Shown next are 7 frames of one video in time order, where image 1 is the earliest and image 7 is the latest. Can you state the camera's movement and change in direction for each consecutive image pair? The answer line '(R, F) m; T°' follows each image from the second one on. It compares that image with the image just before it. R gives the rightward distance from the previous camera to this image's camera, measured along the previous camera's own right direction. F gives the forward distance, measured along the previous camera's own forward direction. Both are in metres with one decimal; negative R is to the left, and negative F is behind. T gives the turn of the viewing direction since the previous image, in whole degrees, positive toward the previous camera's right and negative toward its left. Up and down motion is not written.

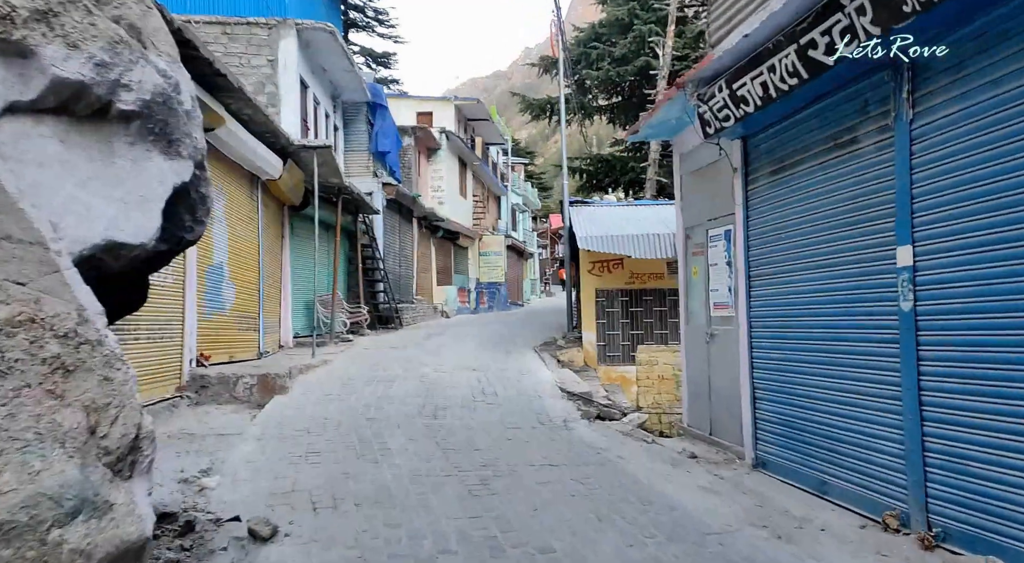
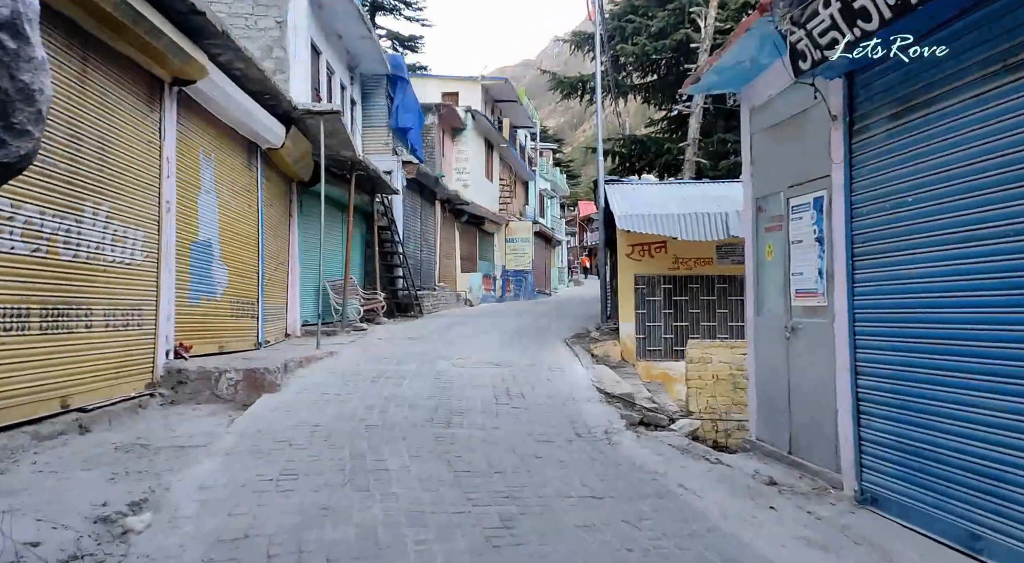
(0.0, +1.6) m; -2°
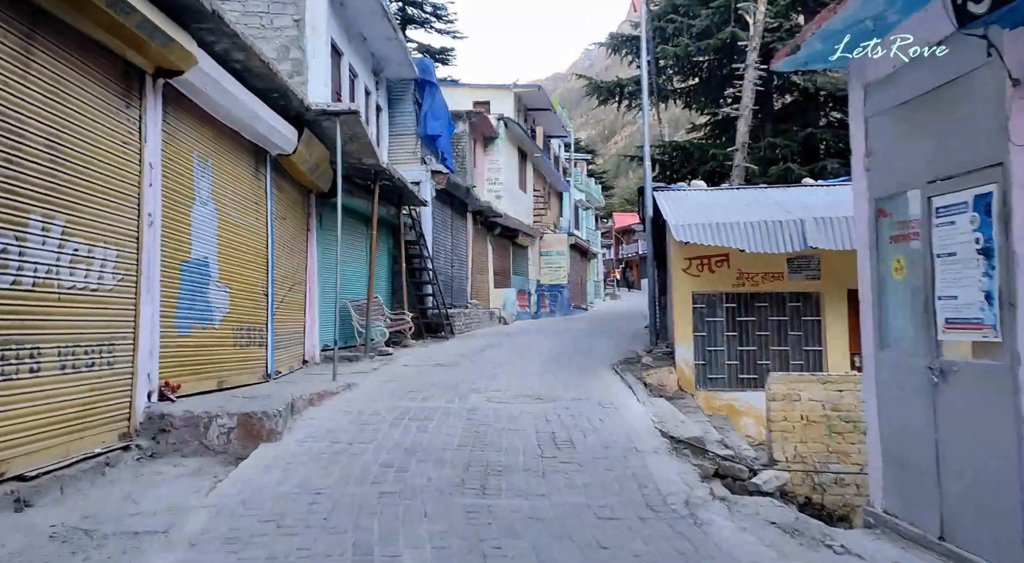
(-0.1, +1.5) m; -2°
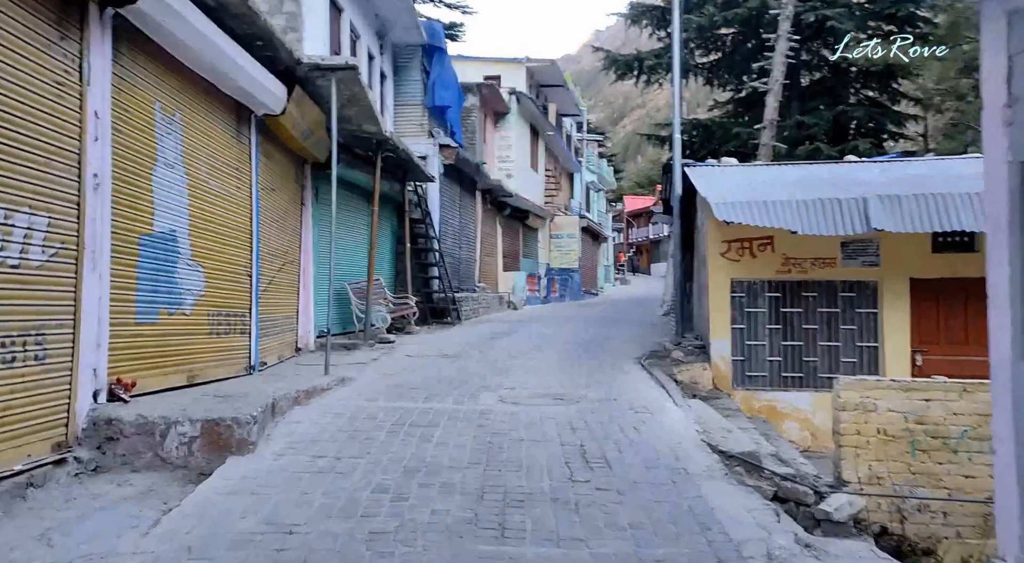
(-0.1, +1.3) m; 0°
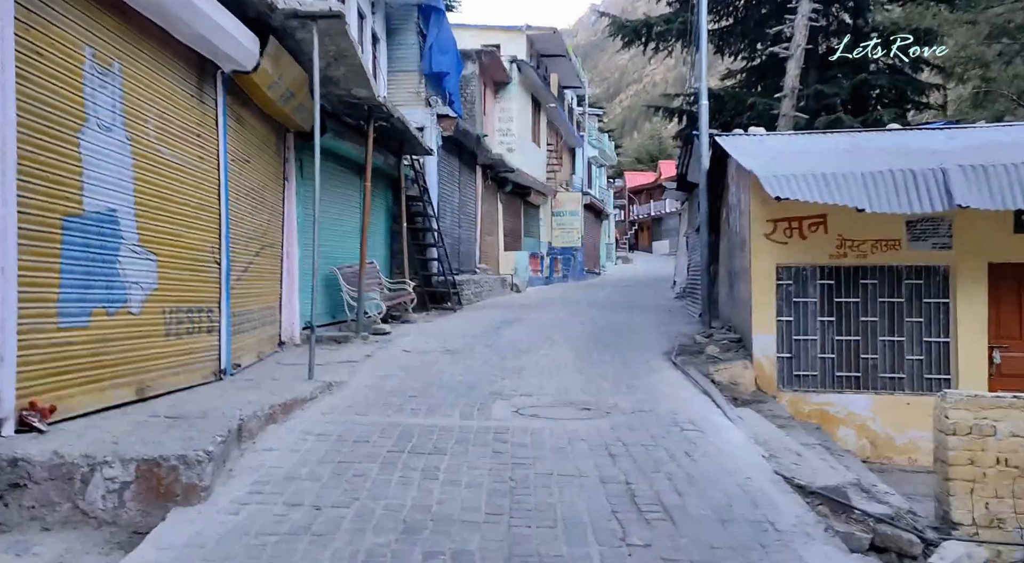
(-0.2, +1.4) m; 0°
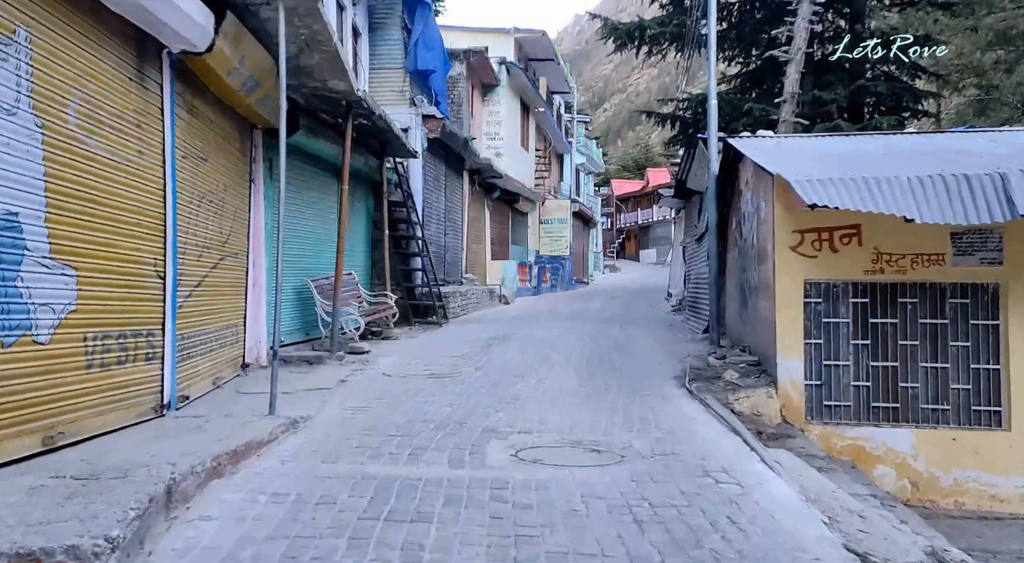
(-0.1, +1.1) m; +1°
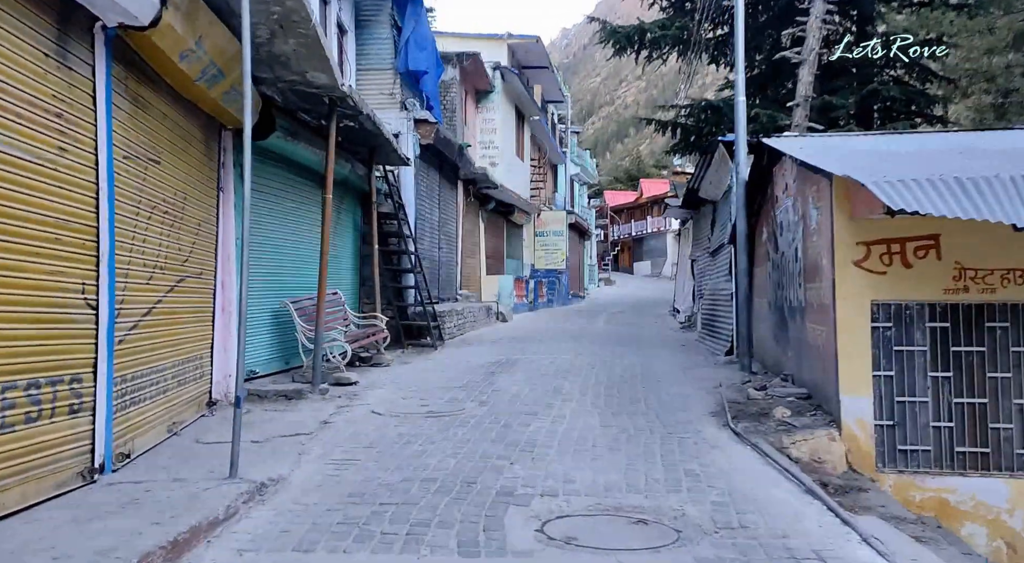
(-0.2, +1.3) m; +1°
